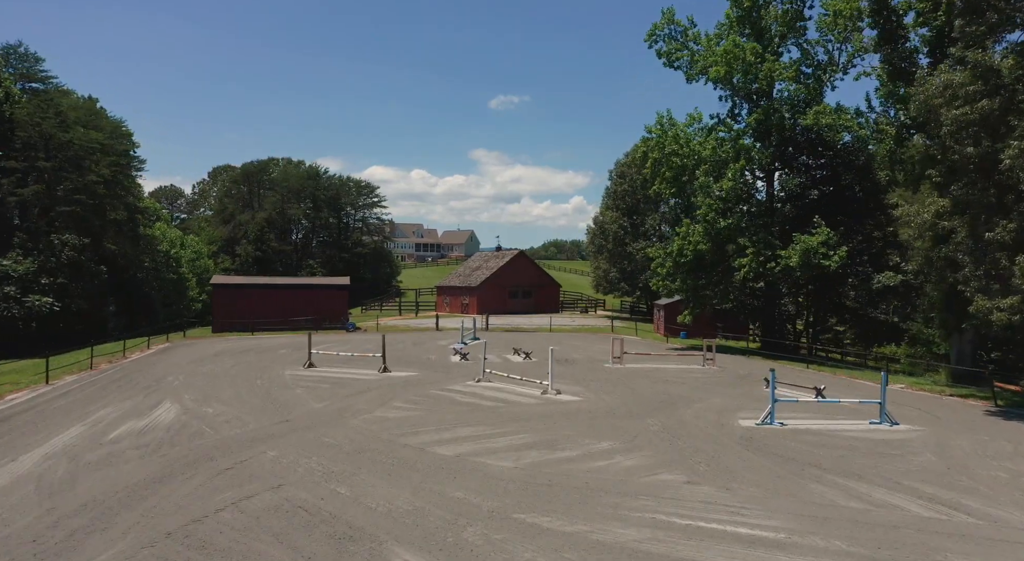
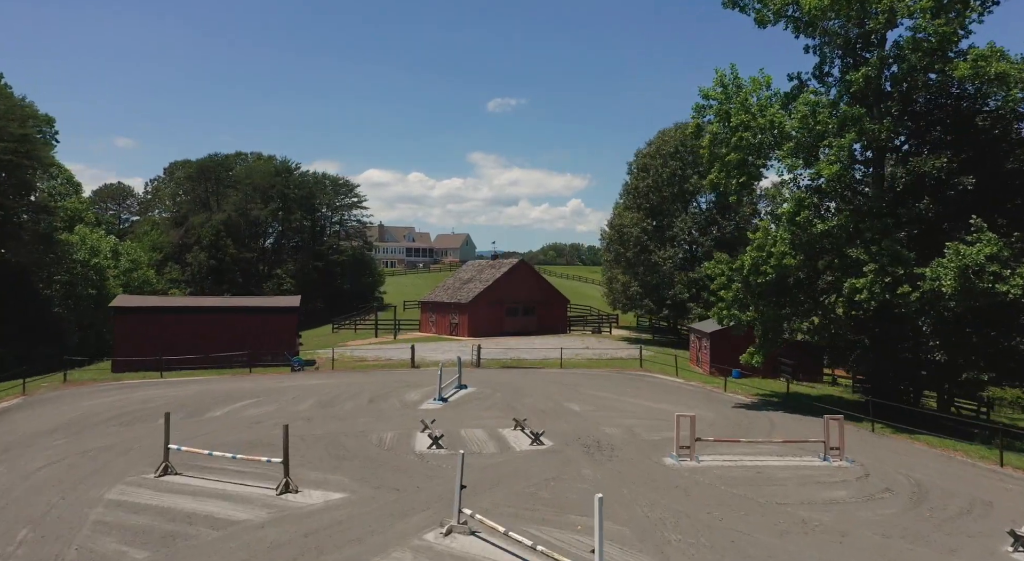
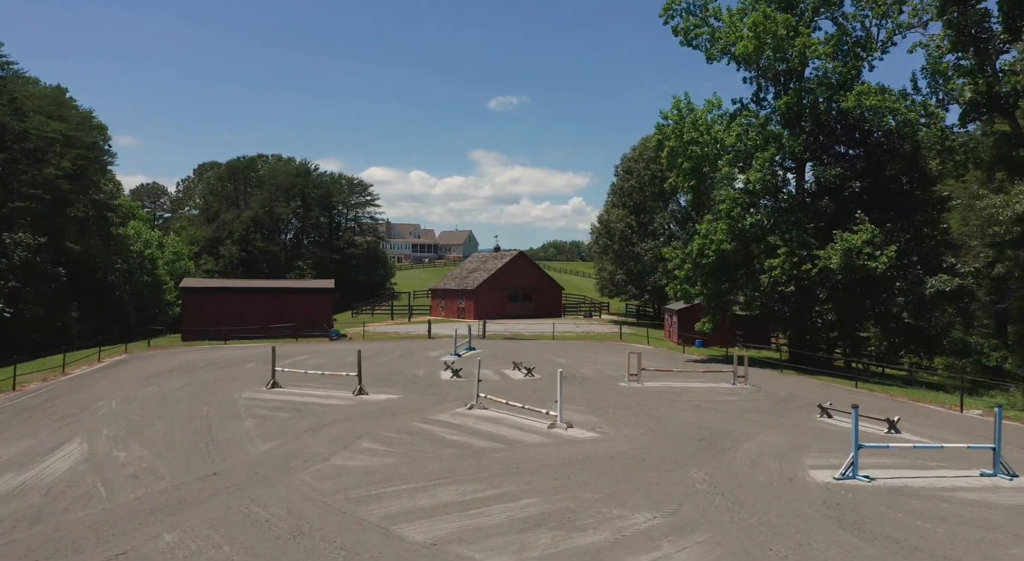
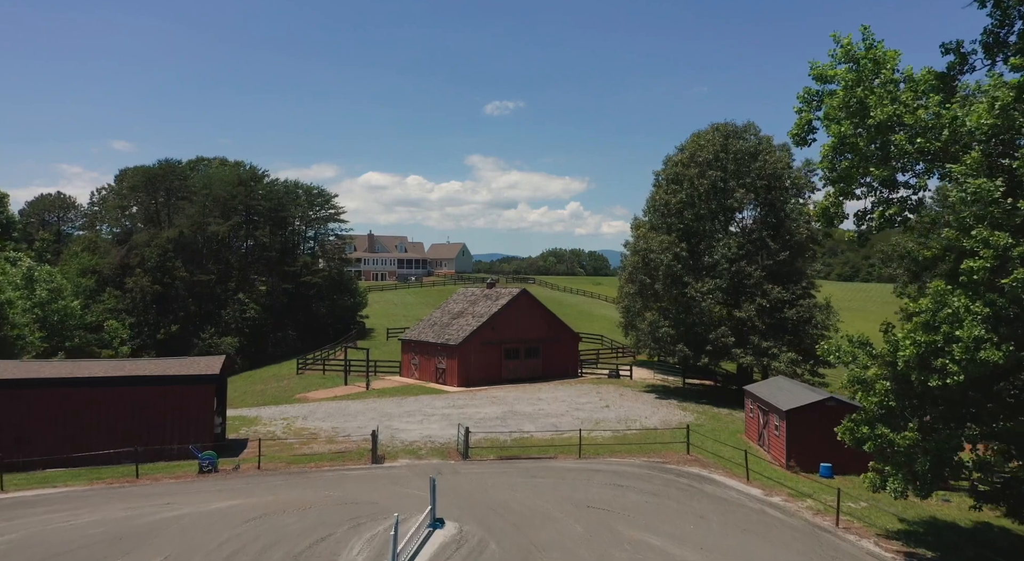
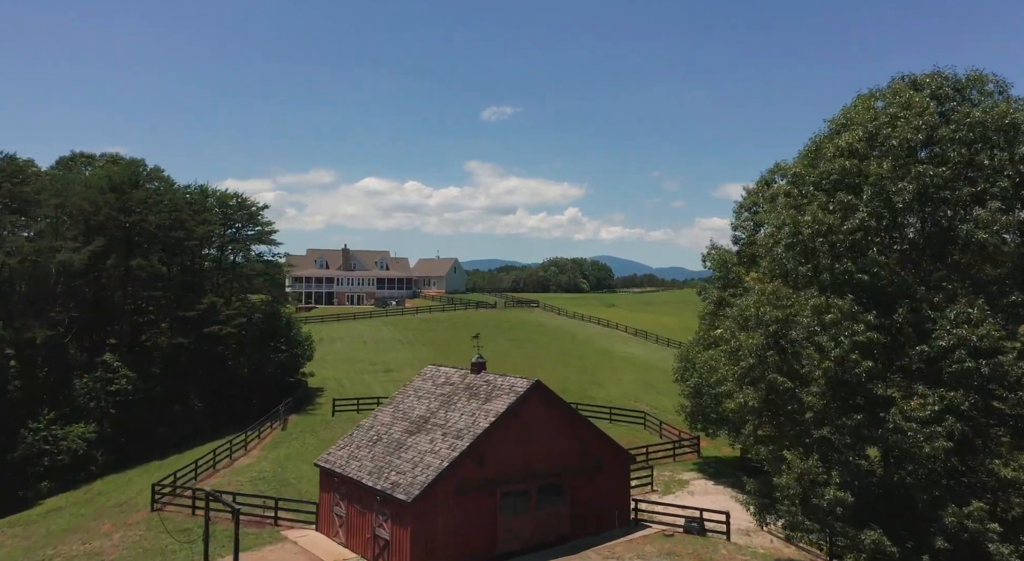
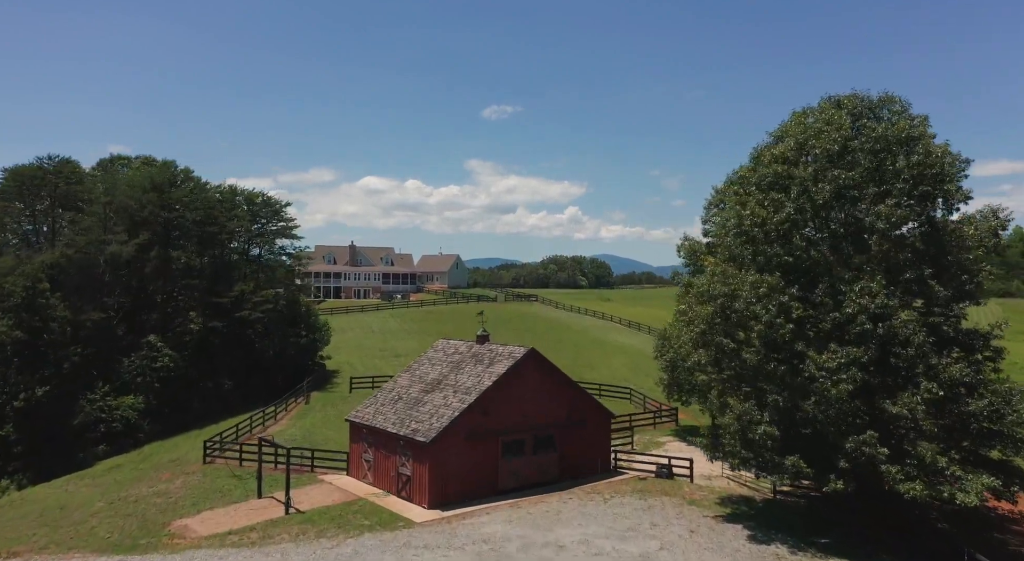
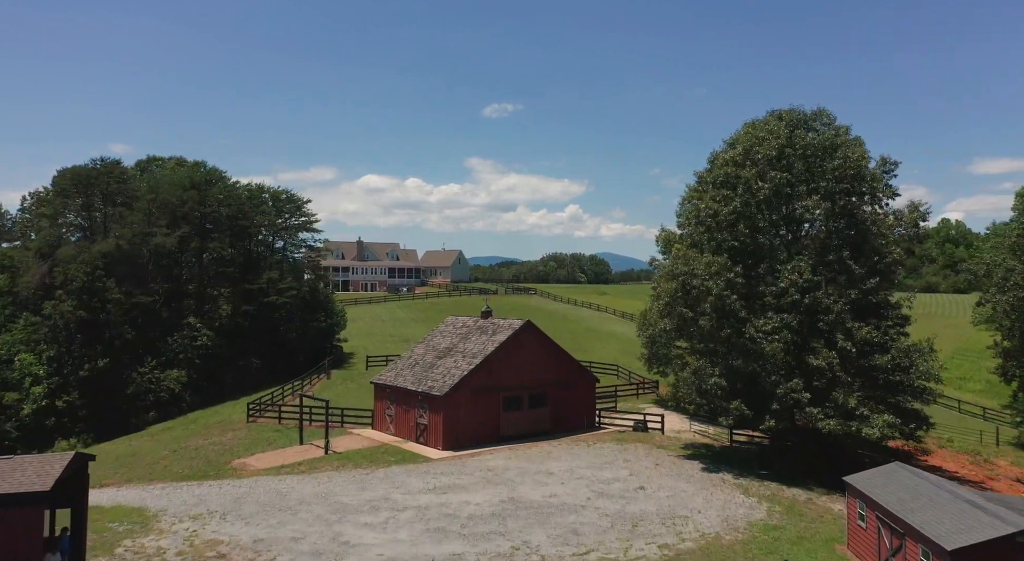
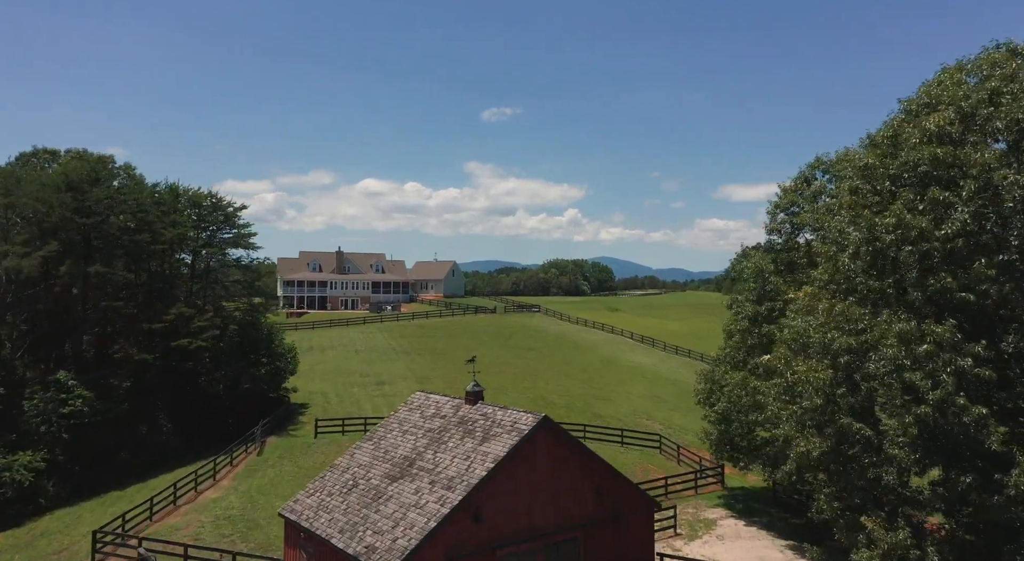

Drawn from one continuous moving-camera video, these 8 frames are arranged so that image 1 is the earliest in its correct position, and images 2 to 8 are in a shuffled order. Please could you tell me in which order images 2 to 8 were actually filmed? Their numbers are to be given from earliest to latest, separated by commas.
3, 2, 4, 7, 6, 5, 8
